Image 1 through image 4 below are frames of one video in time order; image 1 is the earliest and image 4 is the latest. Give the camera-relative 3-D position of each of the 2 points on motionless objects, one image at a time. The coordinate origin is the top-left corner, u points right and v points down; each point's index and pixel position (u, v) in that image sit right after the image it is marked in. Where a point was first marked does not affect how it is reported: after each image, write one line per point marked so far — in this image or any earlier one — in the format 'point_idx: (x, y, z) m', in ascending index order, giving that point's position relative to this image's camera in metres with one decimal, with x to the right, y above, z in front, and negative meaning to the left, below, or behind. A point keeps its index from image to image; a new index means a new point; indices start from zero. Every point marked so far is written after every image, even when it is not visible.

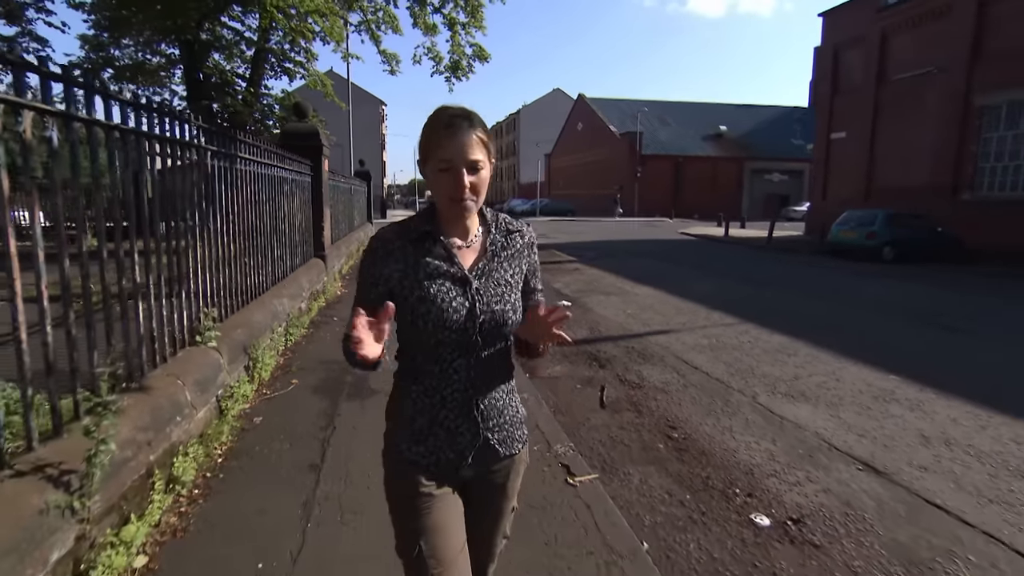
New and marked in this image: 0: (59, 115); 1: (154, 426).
0: (-2.2, +0.9, +2.7) m
1: (-2.0, -0.8, +3.0) m
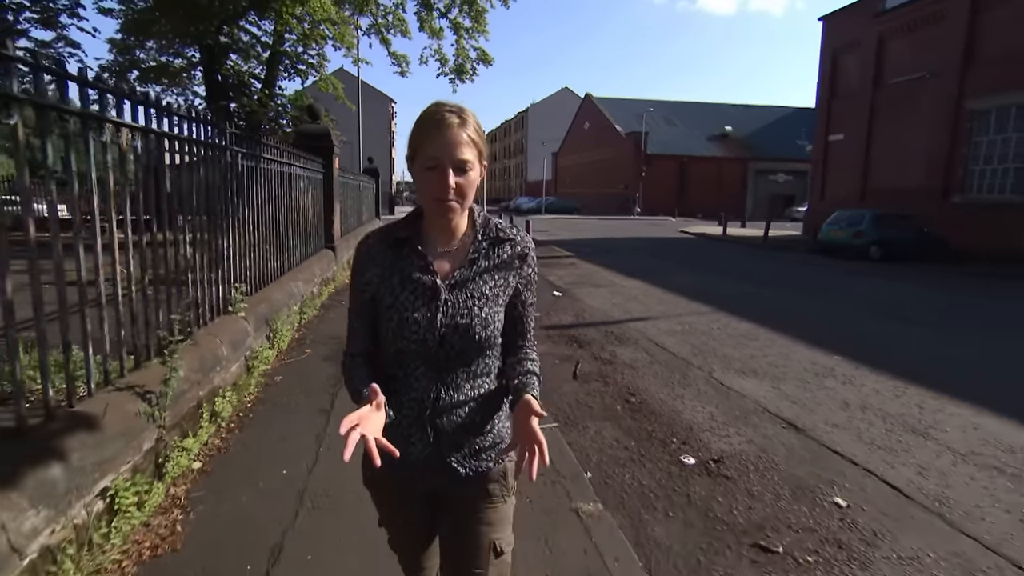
0: (-2.4, +1.0, +3.6) m
1: (-2.2, -0.6, +3.8) m
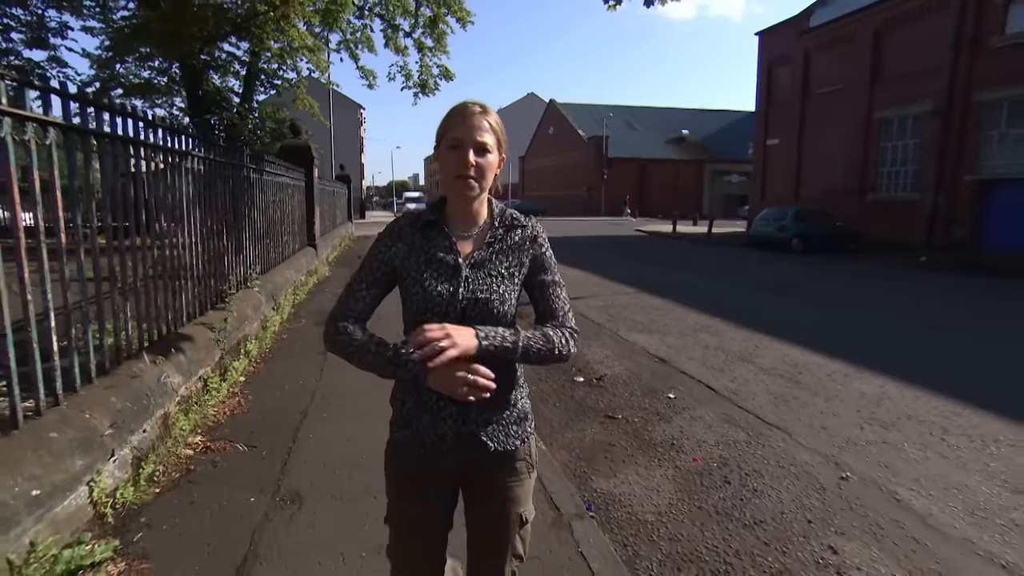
0: (-3.0, +1.3, +5.3) m
1: (-2.8, -0.3, +5.5) m
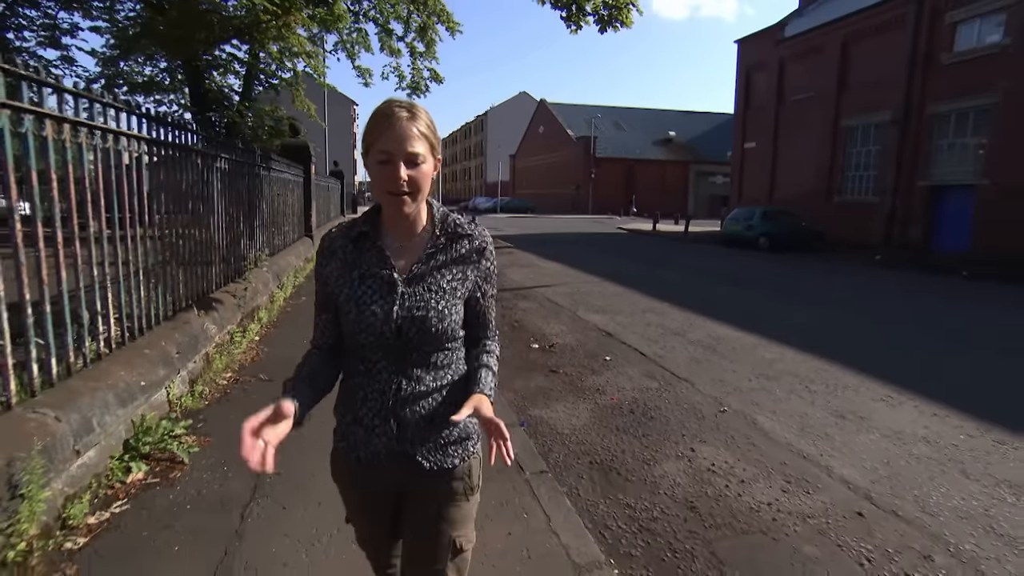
0: (-3.4, +1.5, +6.4) m
1: (-3.2, -0.1, +6.7) m
